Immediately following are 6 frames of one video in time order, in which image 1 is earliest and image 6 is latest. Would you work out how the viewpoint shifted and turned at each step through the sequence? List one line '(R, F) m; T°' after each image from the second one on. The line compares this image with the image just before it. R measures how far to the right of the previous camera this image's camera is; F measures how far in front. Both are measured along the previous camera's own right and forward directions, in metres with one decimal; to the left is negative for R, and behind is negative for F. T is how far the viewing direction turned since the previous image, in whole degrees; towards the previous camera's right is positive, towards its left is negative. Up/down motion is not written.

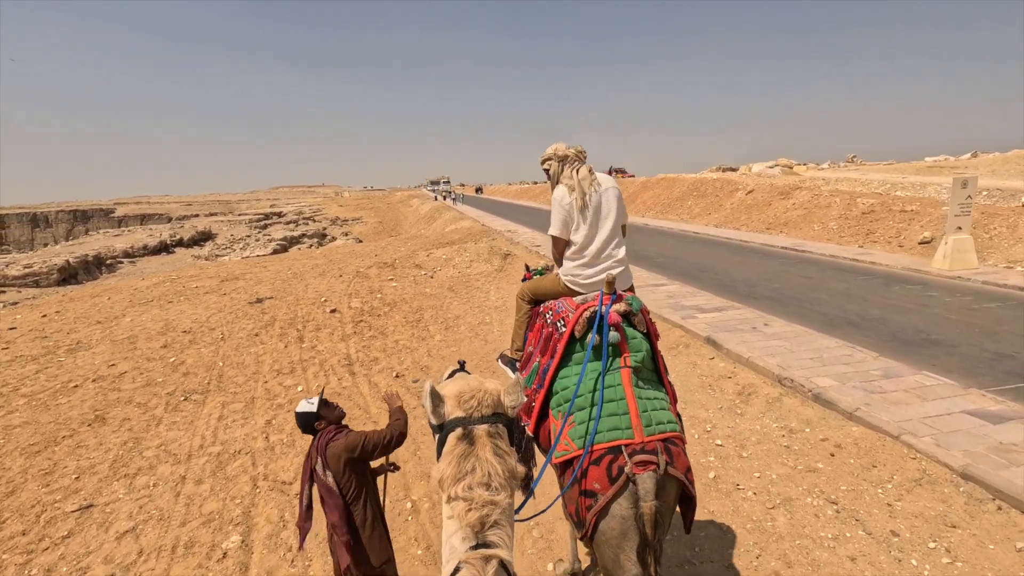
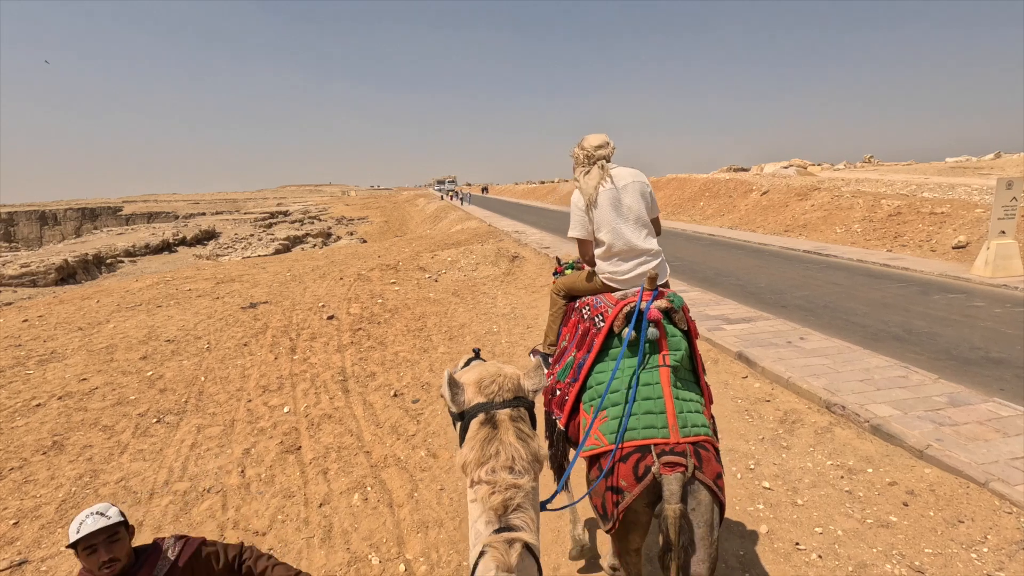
(-0.1, +0.6) m; -1°
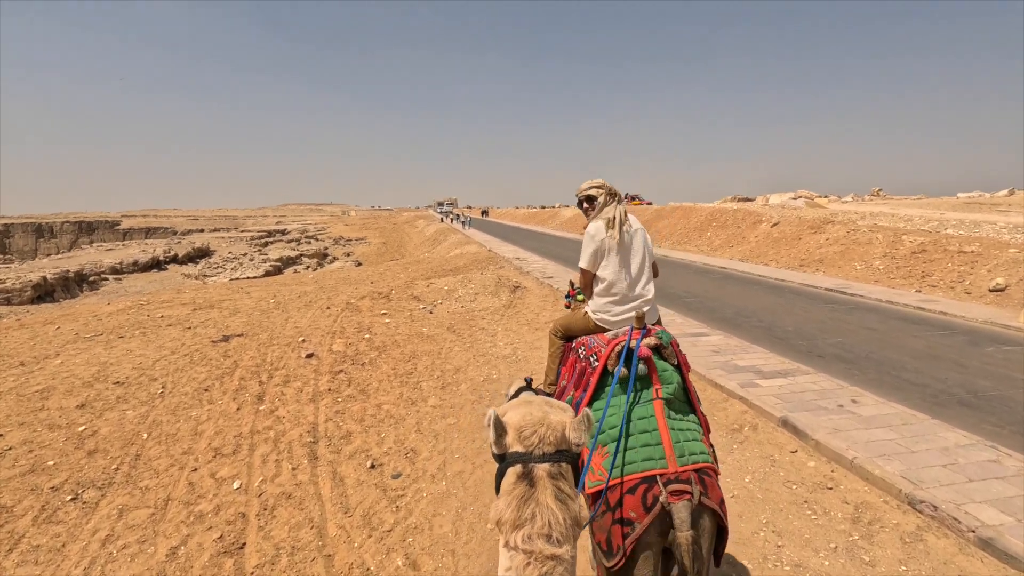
(-0.1, +0.9) m; 0°
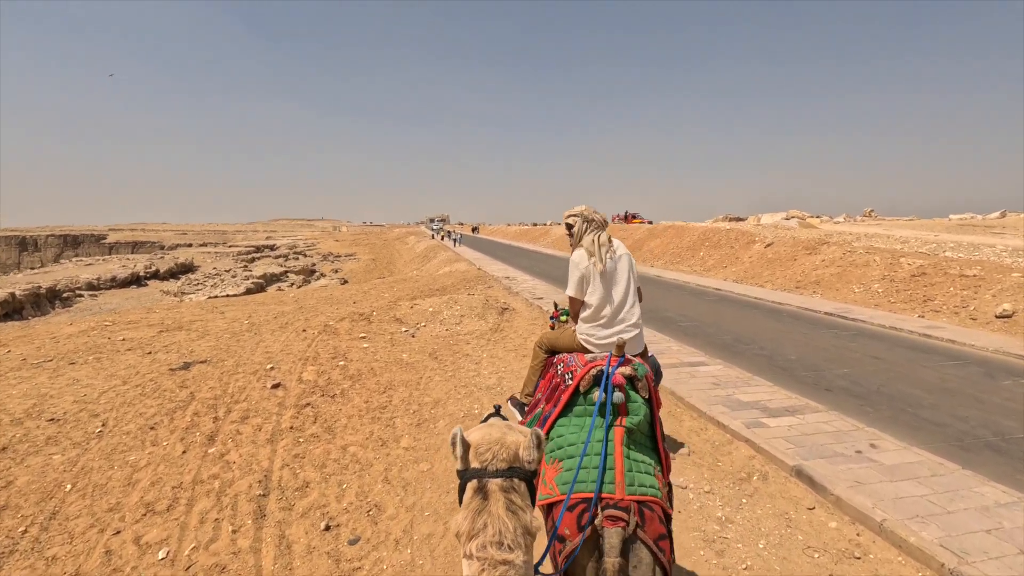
(+0.1, +0.6) m; +1°
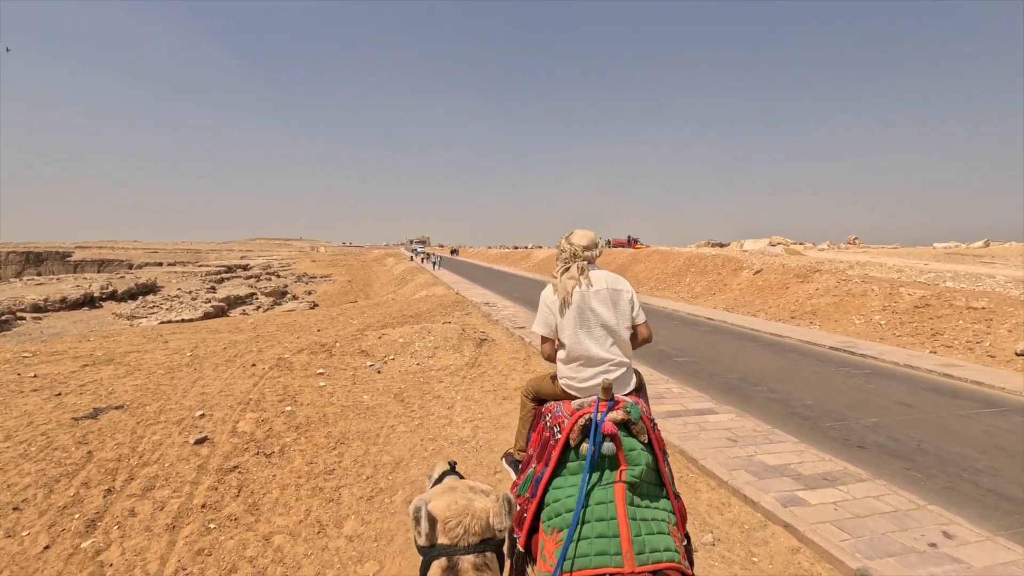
(0.0, +1.1) m; +2°
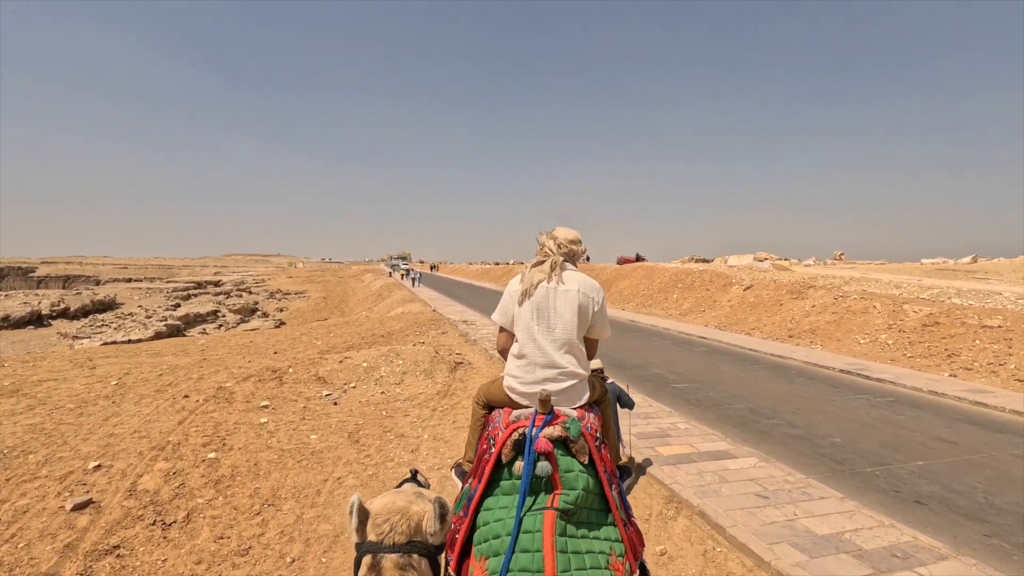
(+0.1, +1.2) m; +2°
